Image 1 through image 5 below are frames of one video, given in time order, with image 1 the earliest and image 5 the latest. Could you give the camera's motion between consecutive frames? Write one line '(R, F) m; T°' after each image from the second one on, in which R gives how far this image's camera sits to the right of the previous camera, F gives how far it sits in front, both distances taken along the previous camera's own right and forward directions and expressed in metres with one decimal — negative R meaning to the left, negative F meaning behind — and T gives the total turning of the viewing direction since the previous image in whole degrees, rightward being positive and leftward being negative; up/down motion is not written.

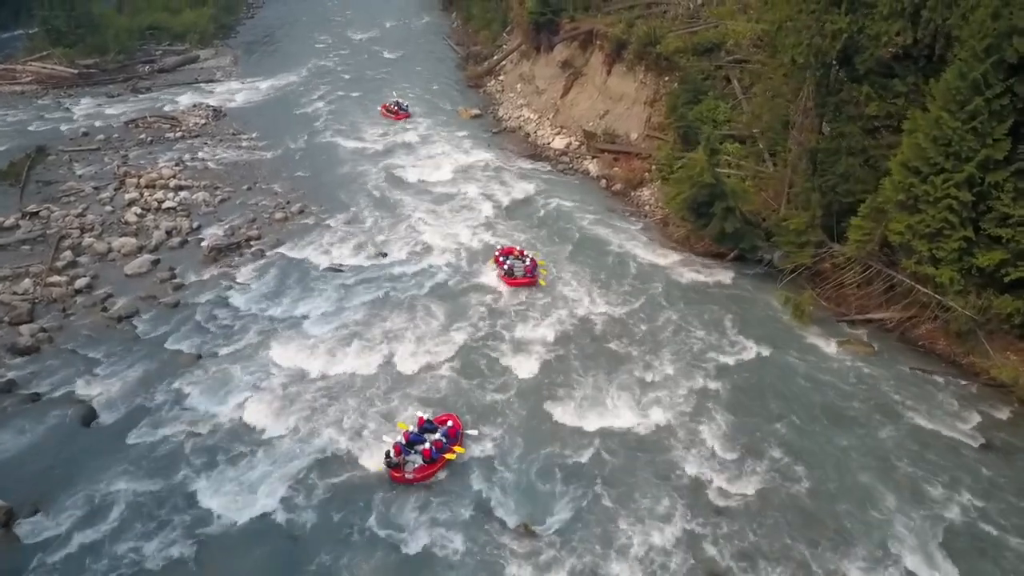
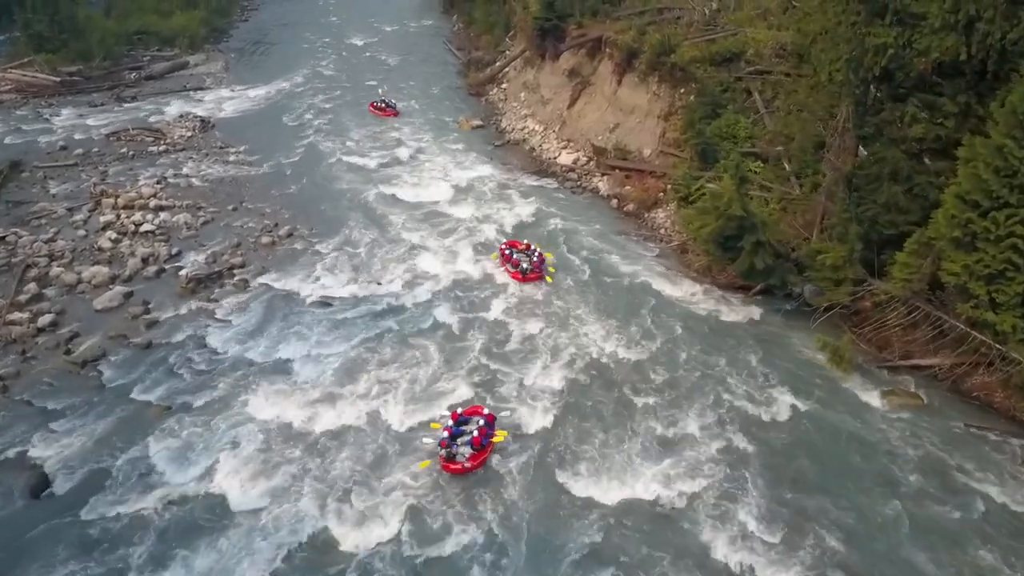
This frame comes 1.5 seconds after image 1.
(-0.1, +1.9) m; 0°
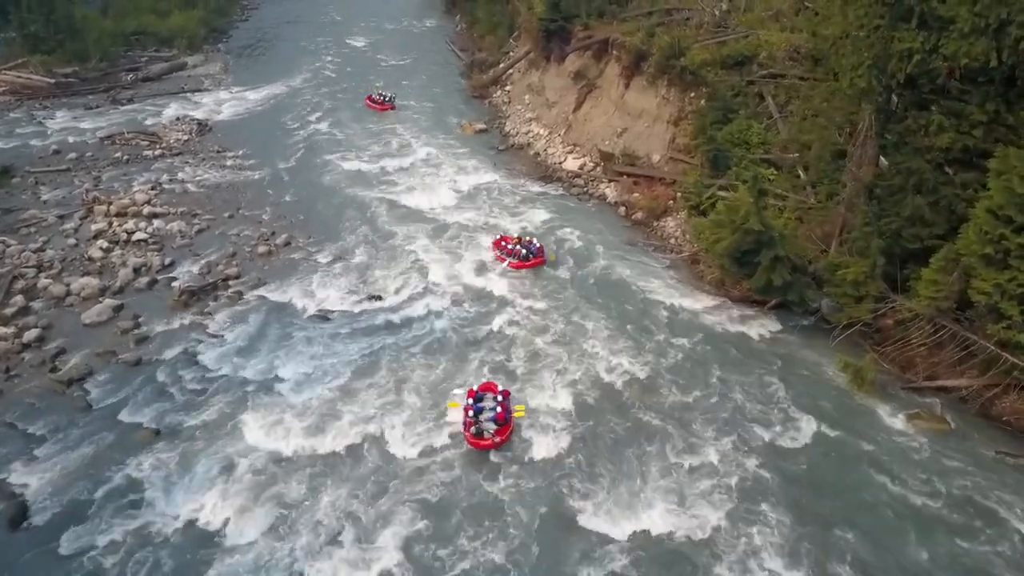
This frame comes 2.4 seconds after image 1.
(-0.1, +0.8) m; 0°
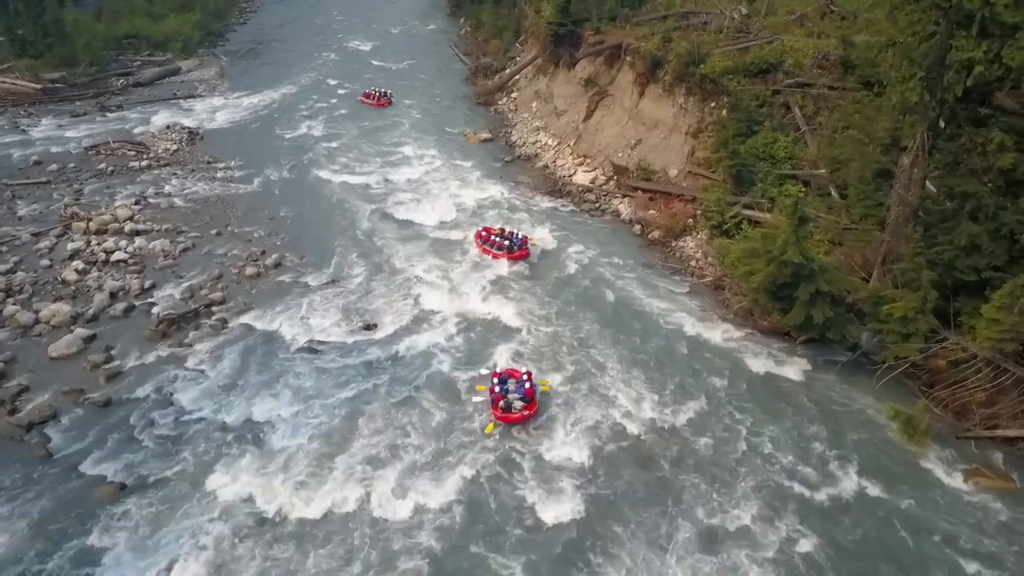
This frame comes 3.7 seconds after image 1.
(-0.1, +1.7) m; 0°
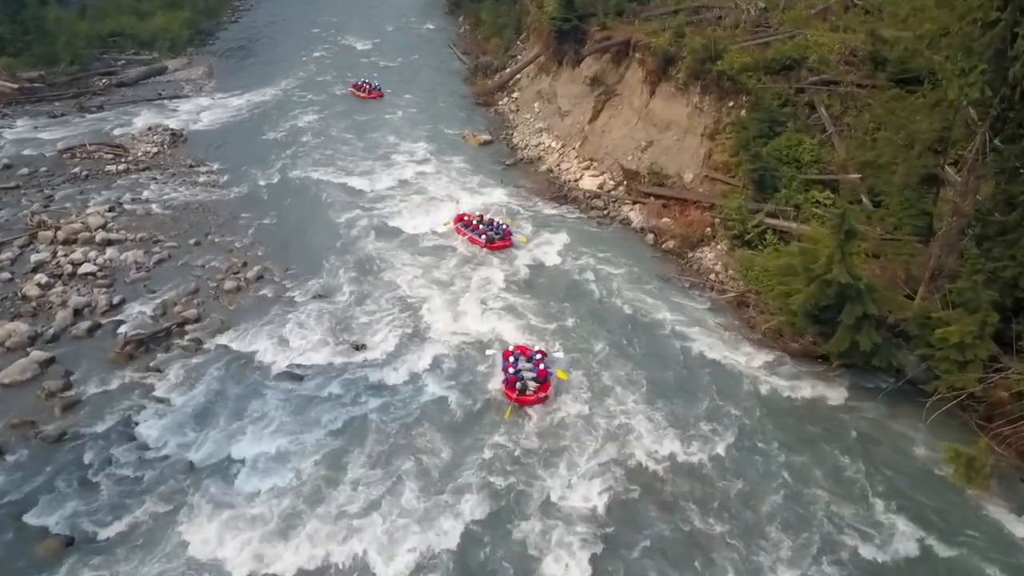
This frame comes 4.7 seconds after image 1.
(-0.1, +1.8) m; 0°
